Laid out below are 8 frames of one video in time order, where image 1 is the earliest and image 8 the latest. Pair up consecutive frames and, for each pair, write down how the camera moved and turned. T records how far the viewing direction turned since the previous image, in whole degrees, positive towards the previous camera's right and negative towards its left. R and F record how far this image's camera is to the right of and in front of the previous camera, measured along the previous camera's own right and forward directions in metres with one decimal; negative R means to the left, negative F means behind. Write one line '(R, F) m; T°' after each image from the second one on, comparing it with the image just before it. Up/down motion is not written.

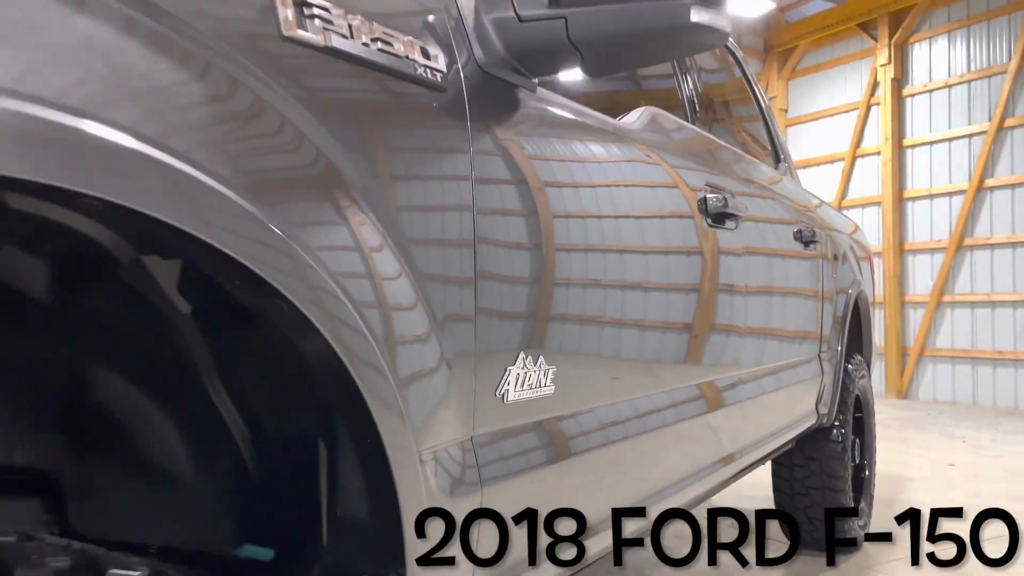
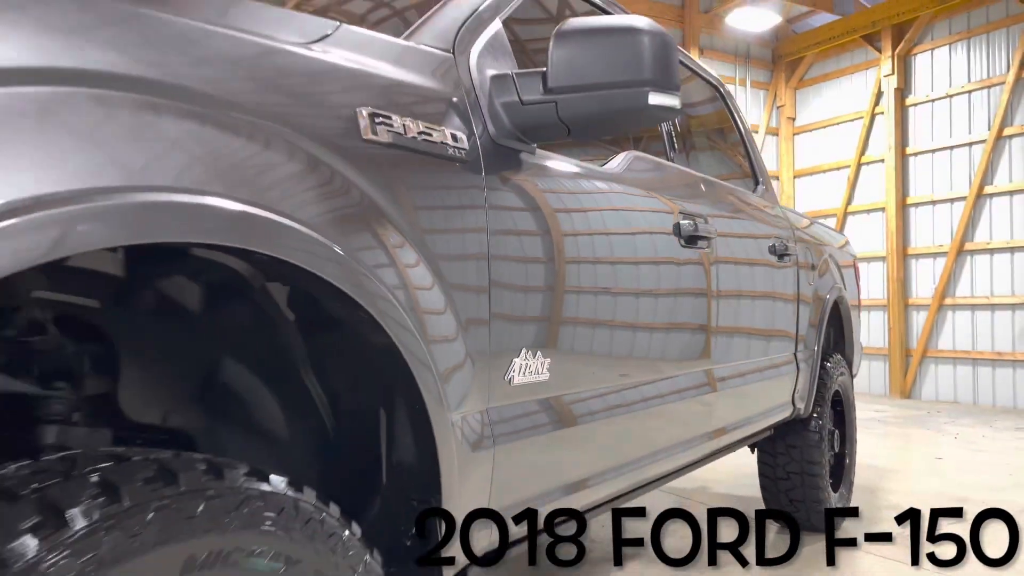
(0.0, -0.3) m; -1°
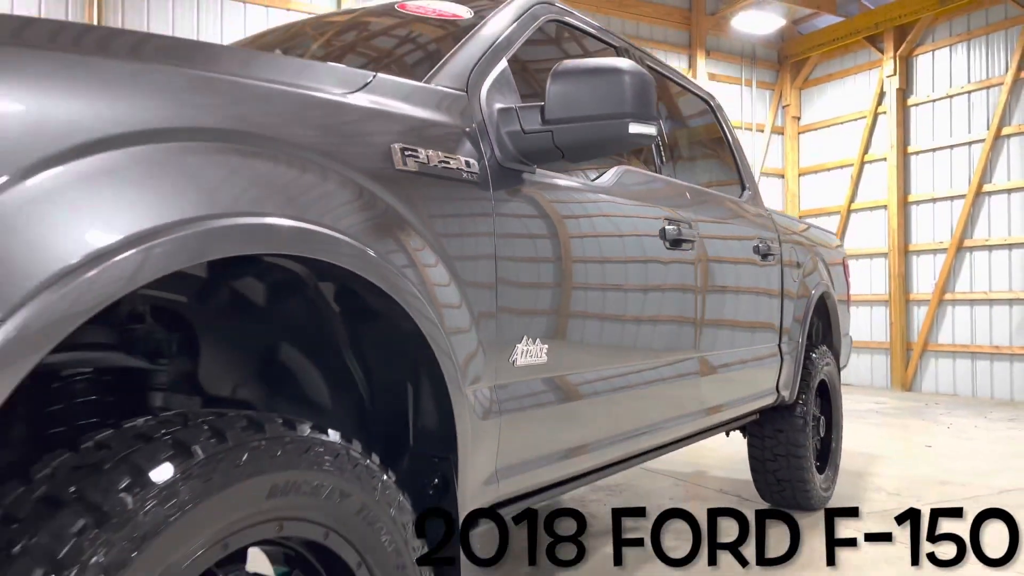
(0.0, -0.3) m; -1°
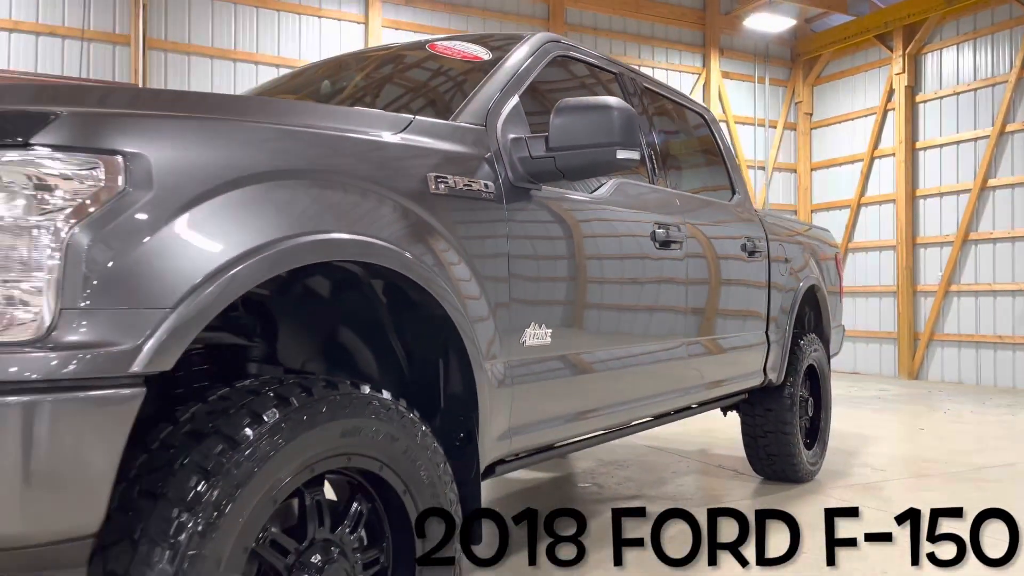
(0.0, -0.4) m; -2°
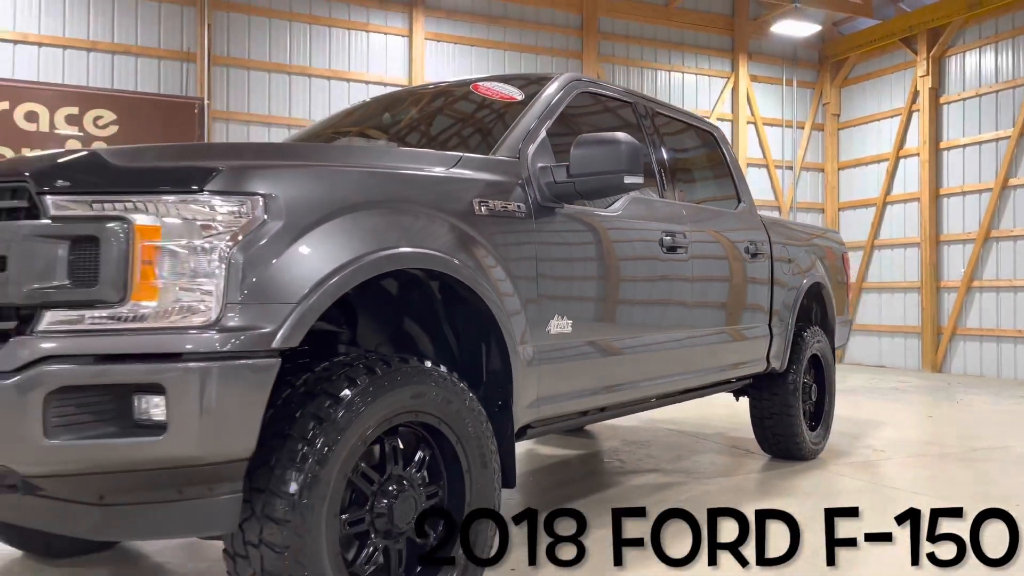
(0.0, -0.5) m; -3°
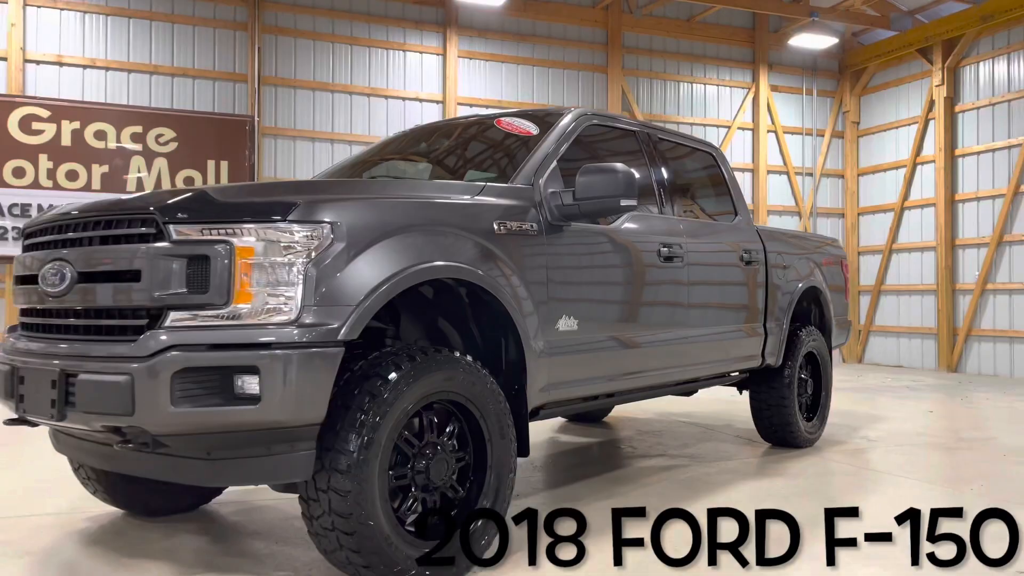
(+0.1, -0.5) m; -2°
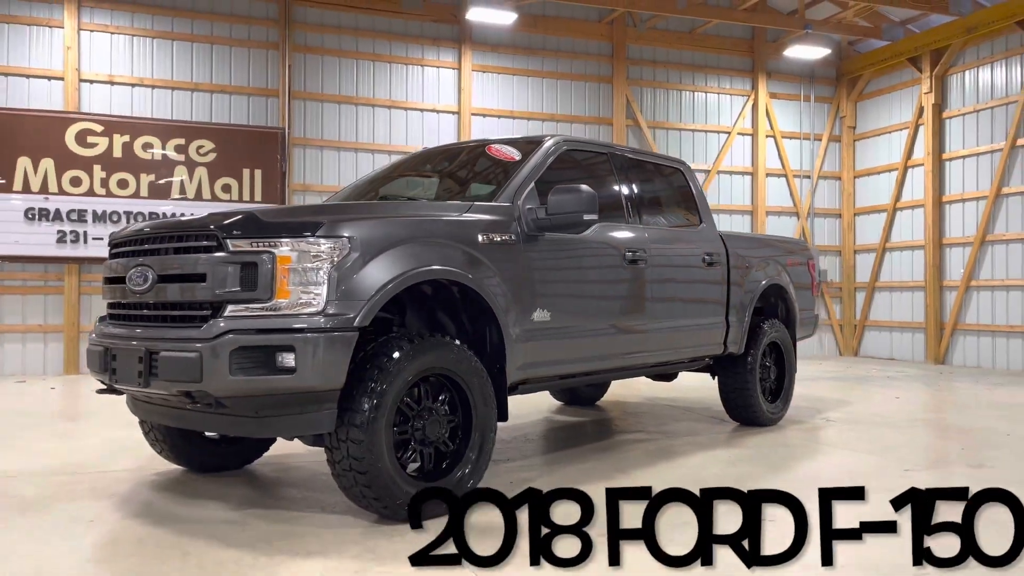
(+0.2, -0.7) m; -2°
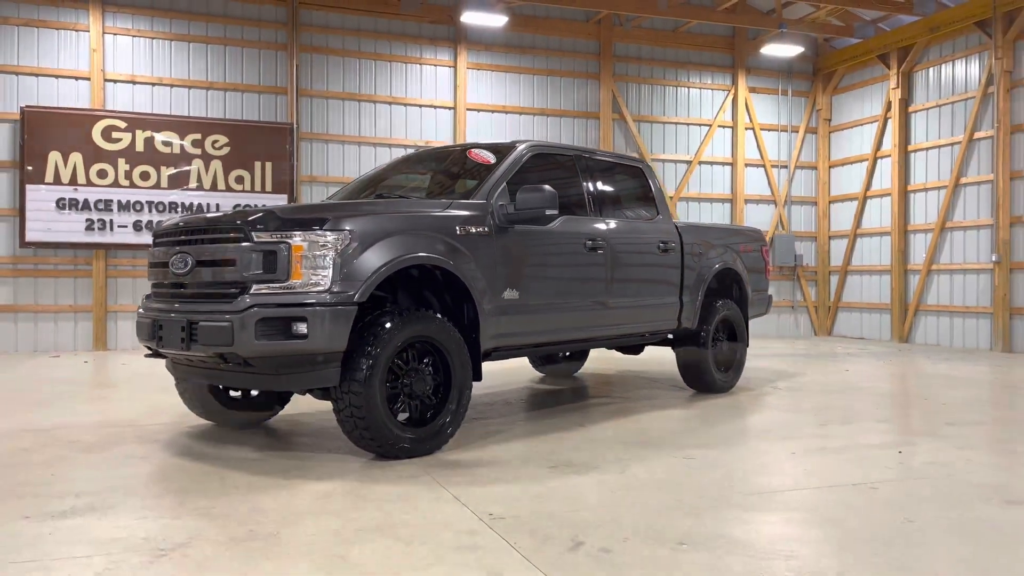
(+0.2, -0.7) m; 0°
